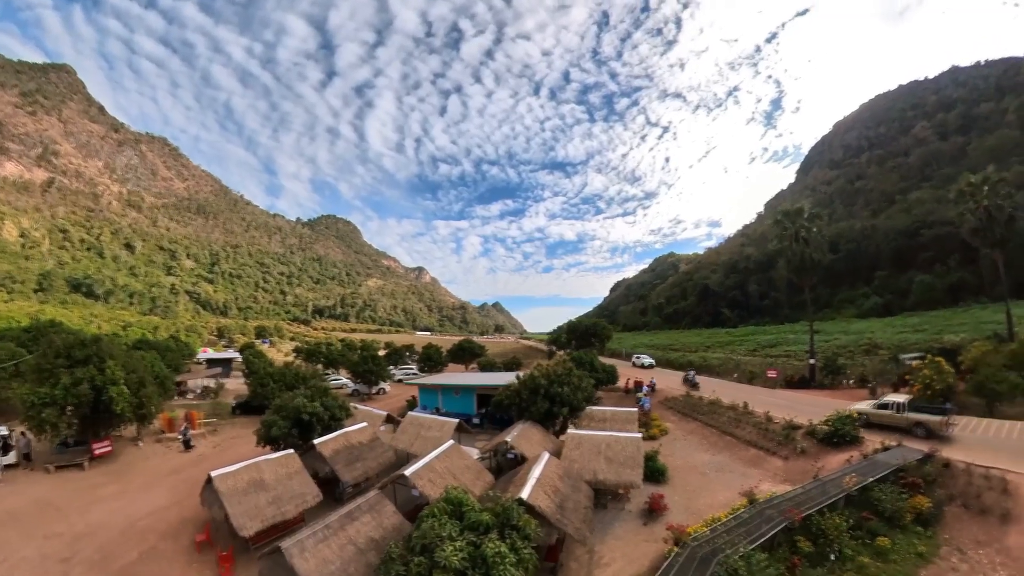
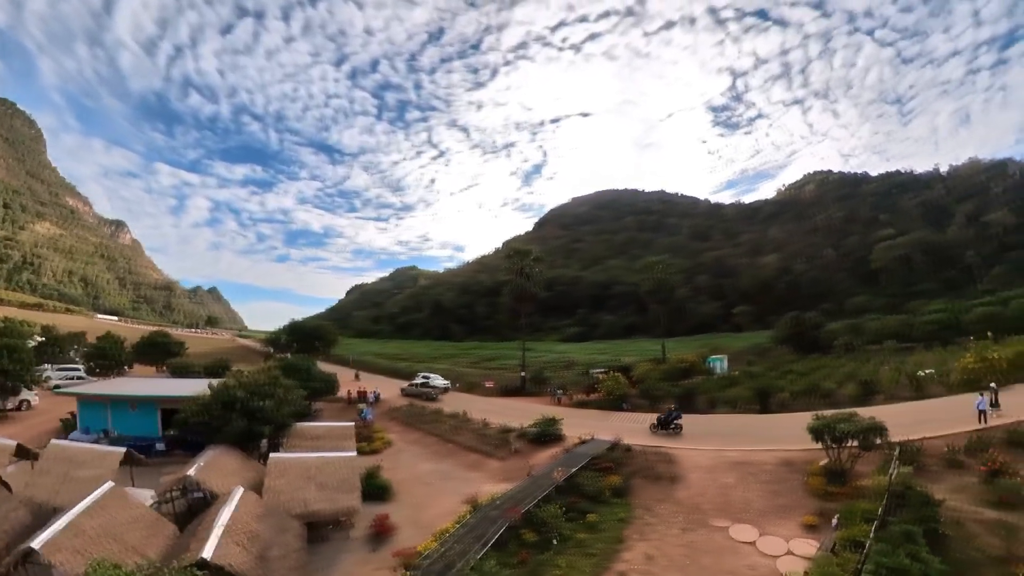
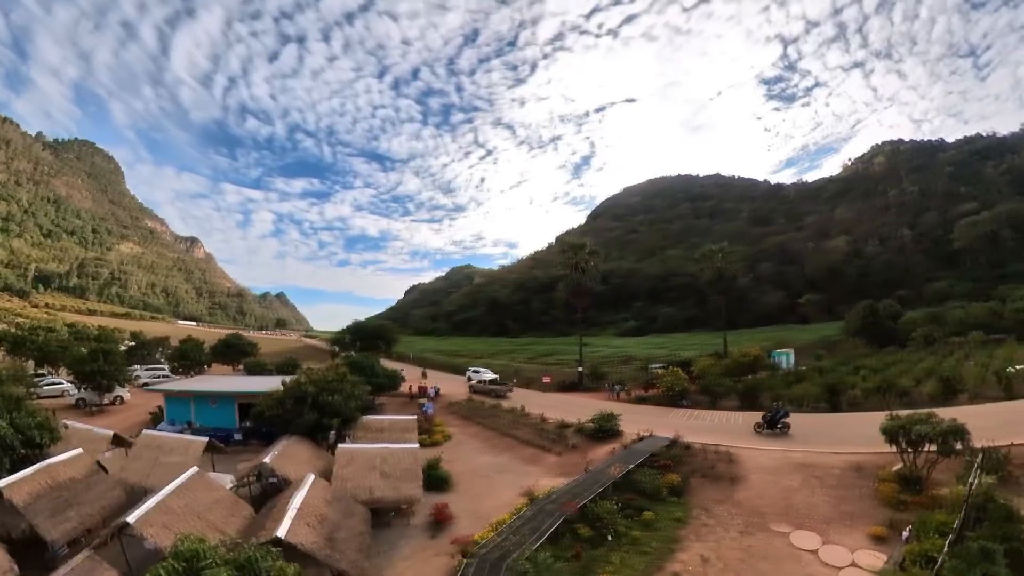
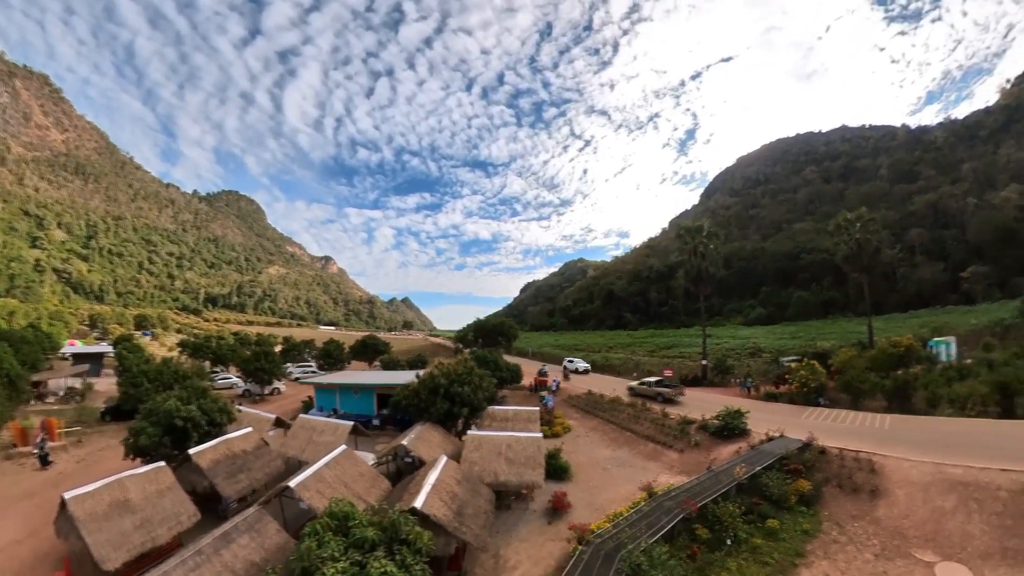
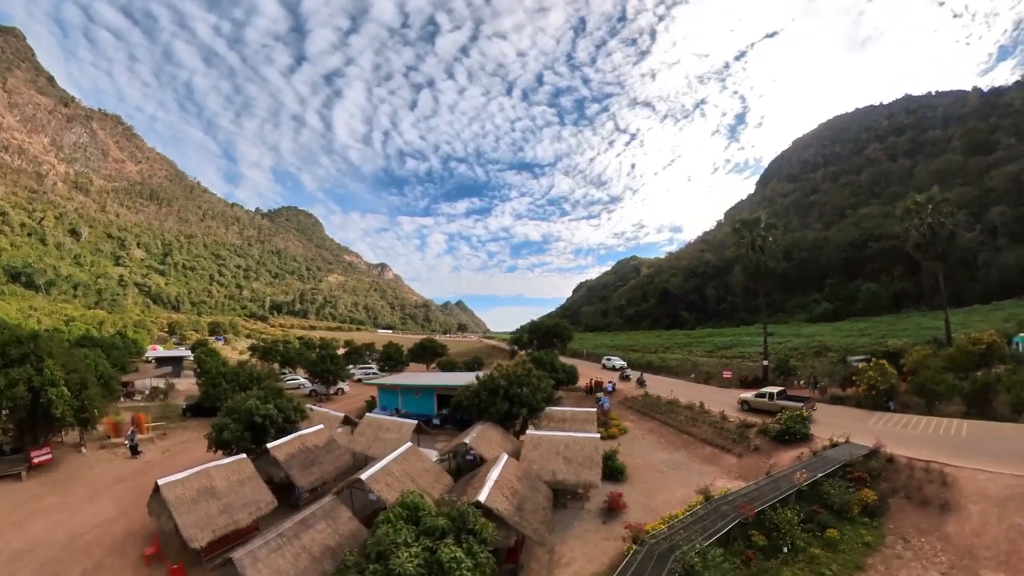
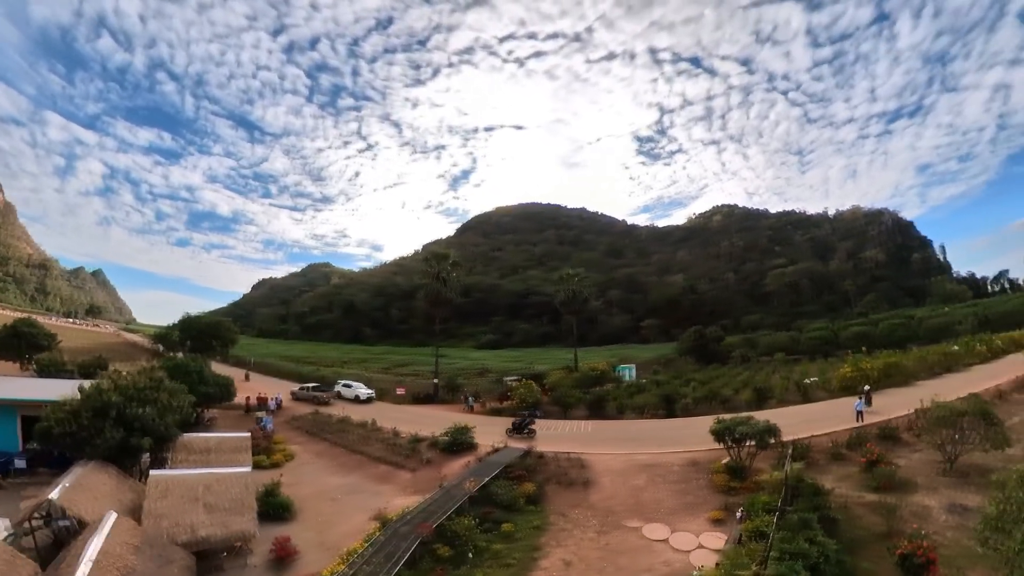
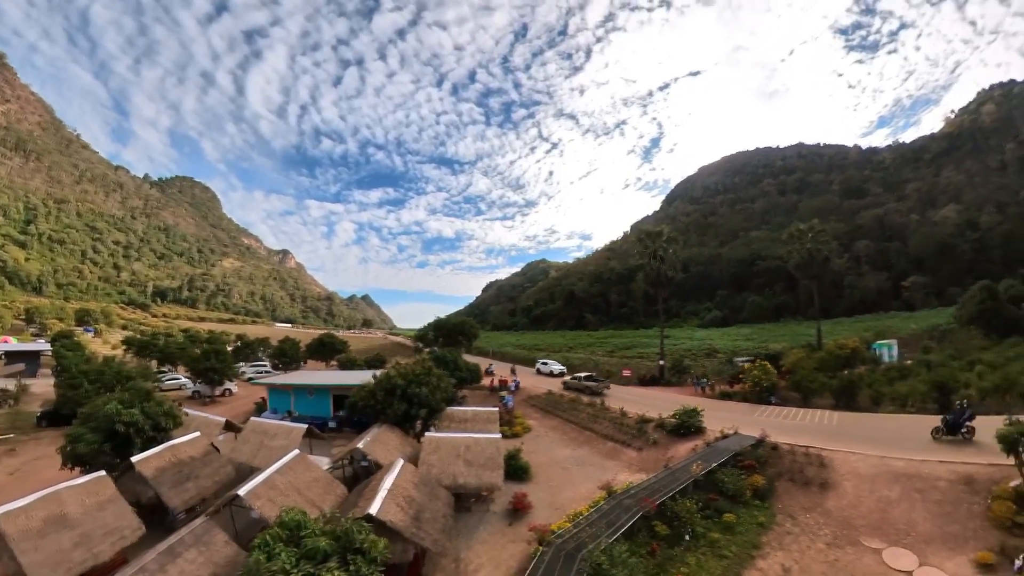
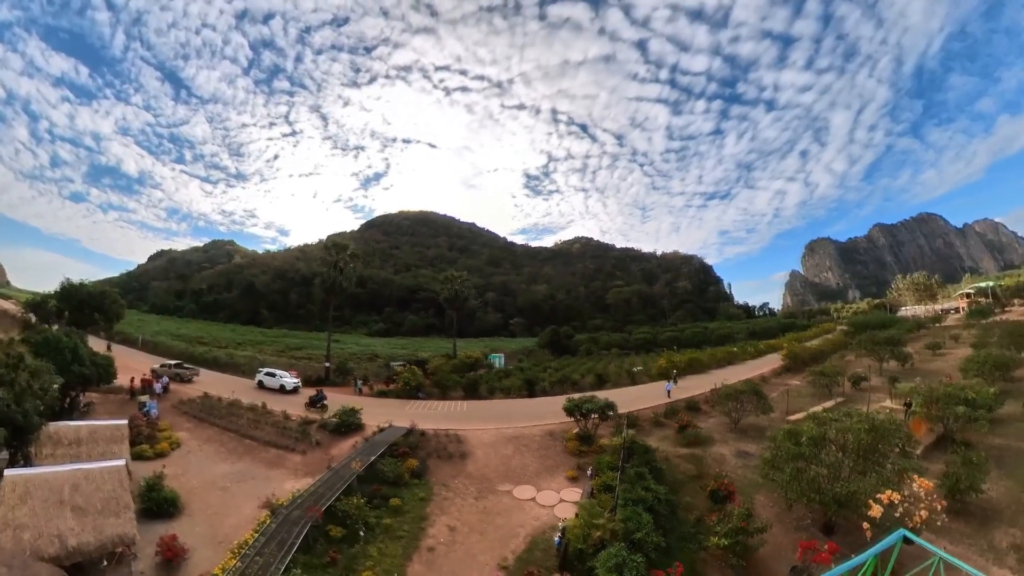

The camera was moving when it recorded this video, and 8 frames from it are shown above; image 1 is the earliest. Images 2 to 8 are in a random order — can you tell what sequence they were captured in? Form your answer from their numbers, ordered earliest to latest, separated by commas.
5, 4, 7, 3, 2, 6, 8
